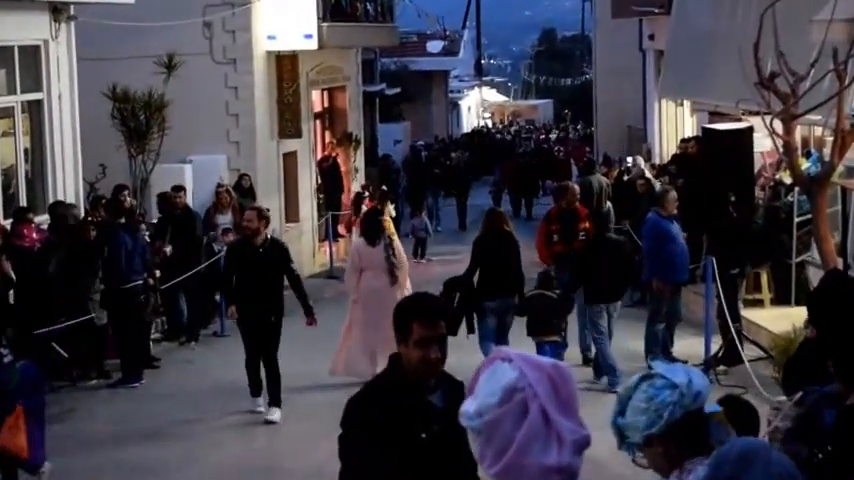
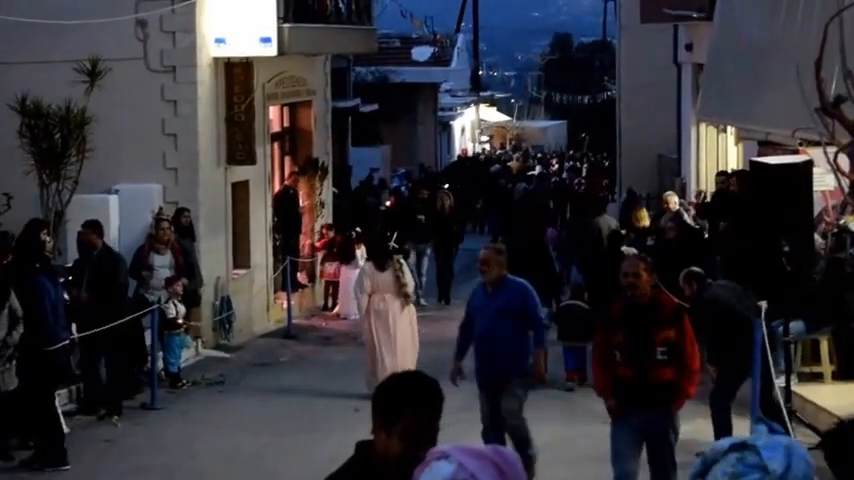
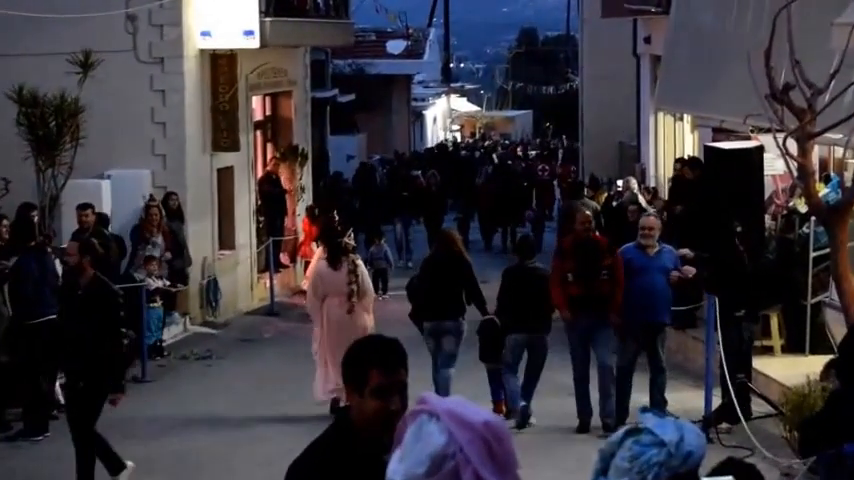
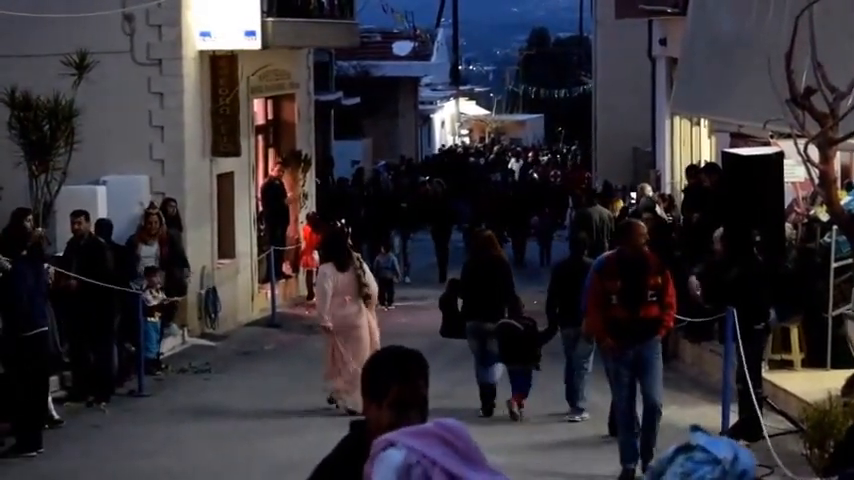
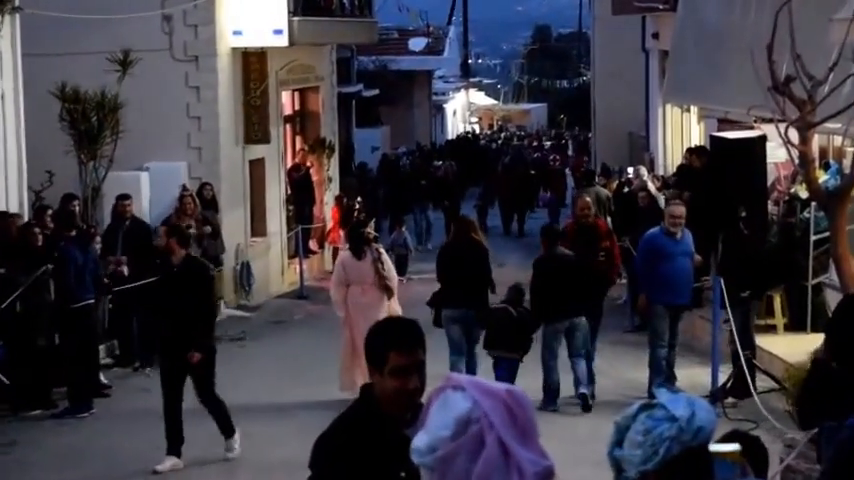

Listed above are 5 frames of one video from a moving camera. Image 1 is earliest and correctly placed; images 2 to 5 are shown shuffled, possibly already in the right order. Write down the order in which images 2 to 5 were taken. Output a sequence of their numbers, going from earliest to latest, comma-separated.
5, 3, 4, 2
